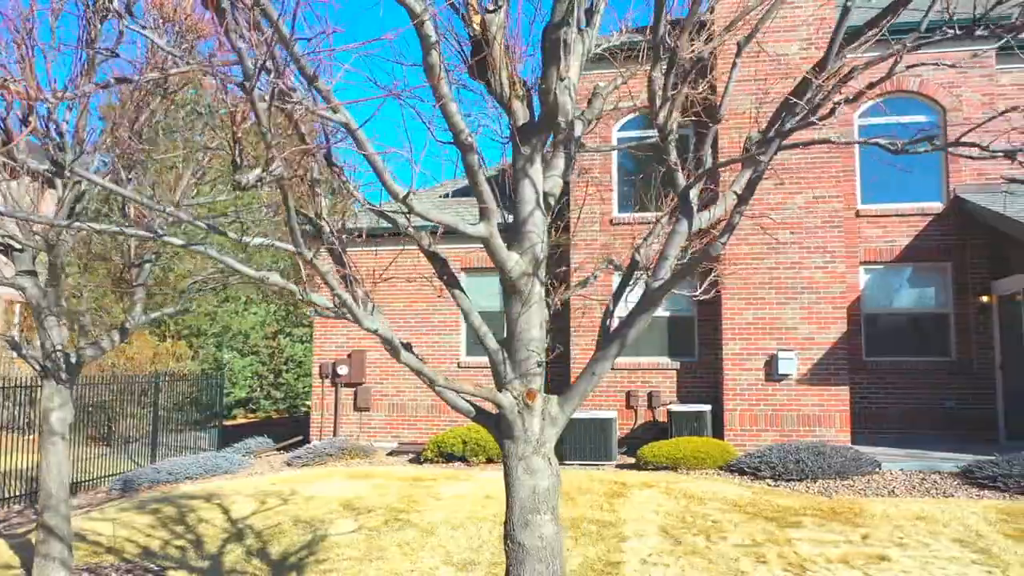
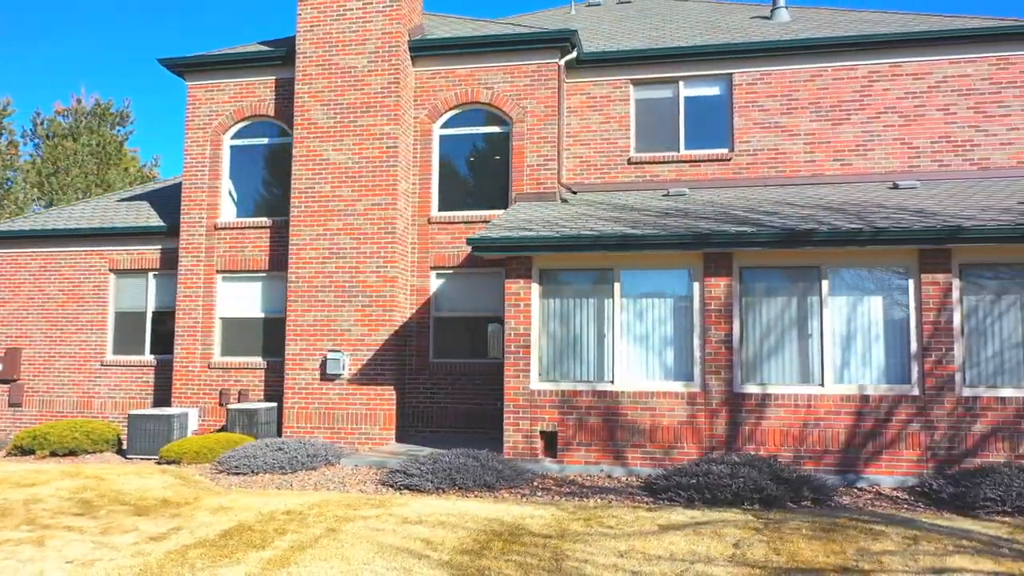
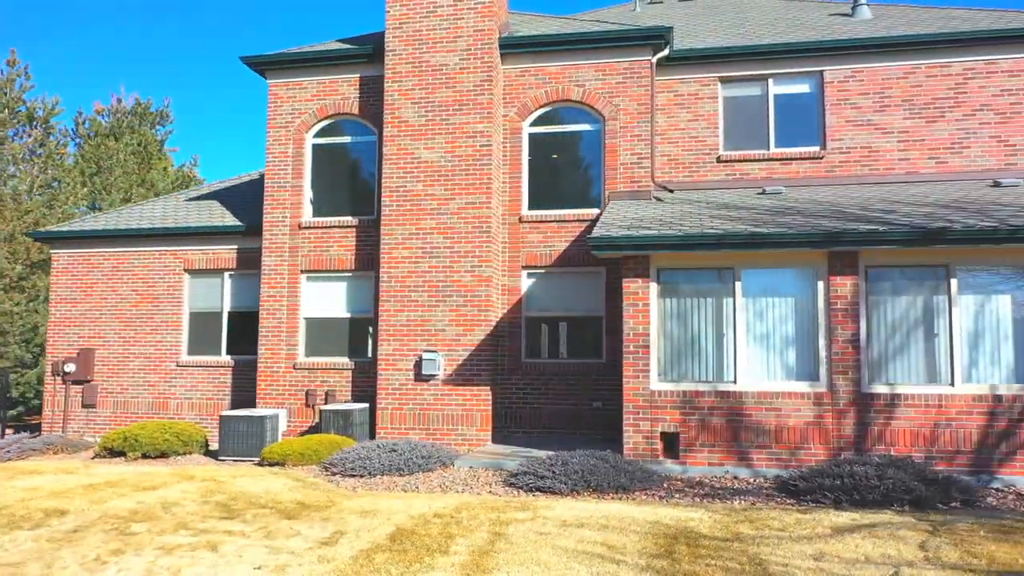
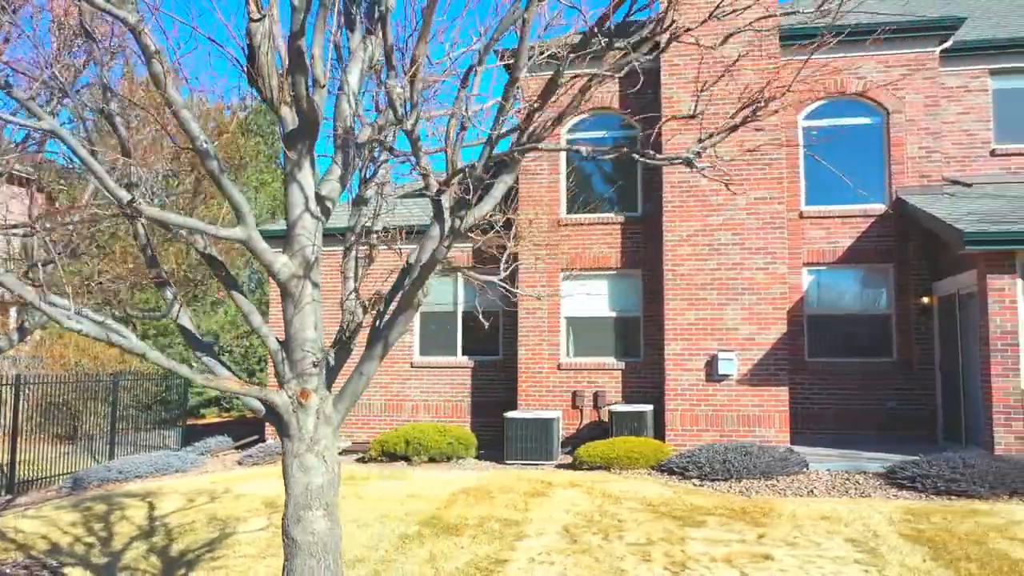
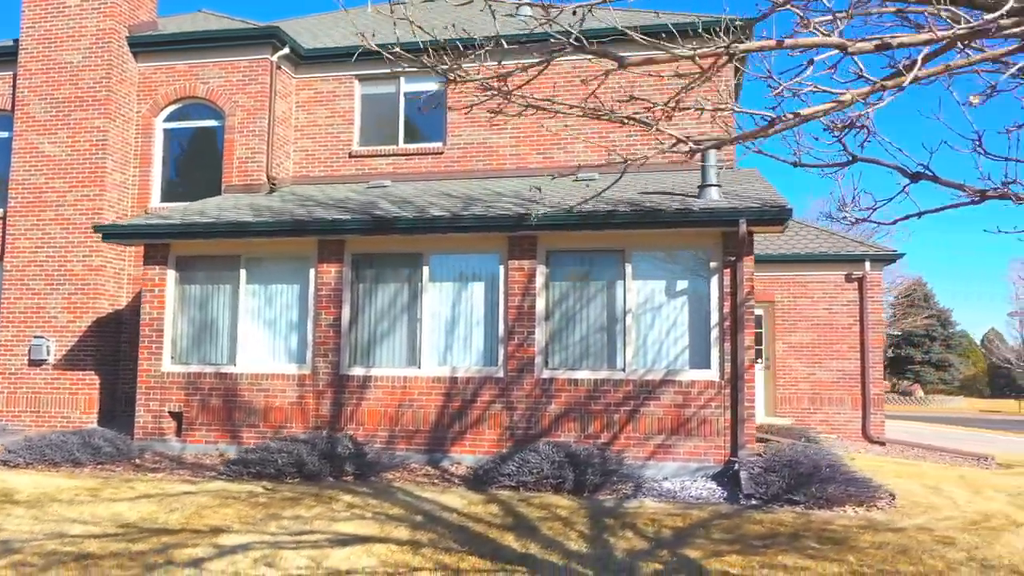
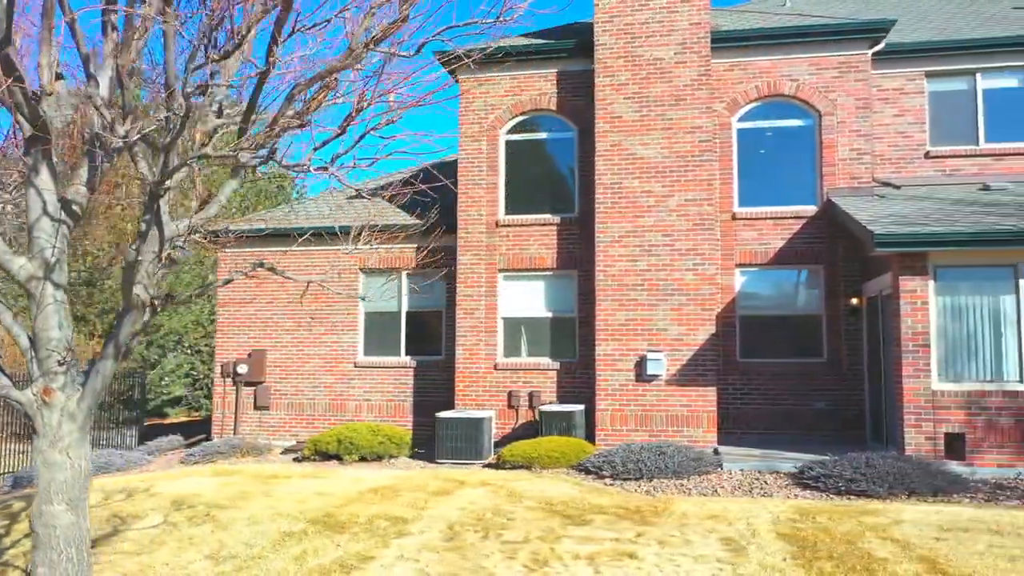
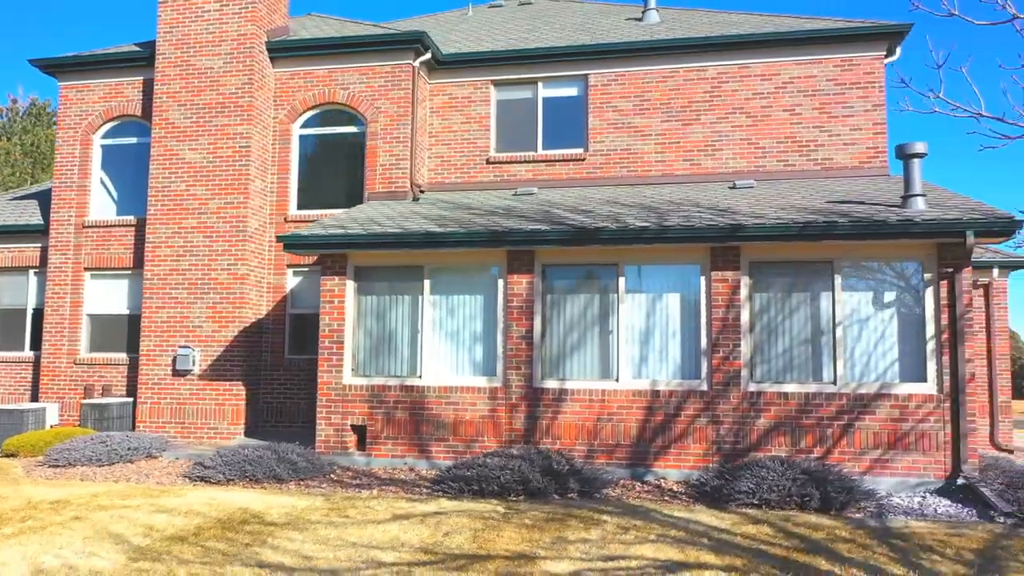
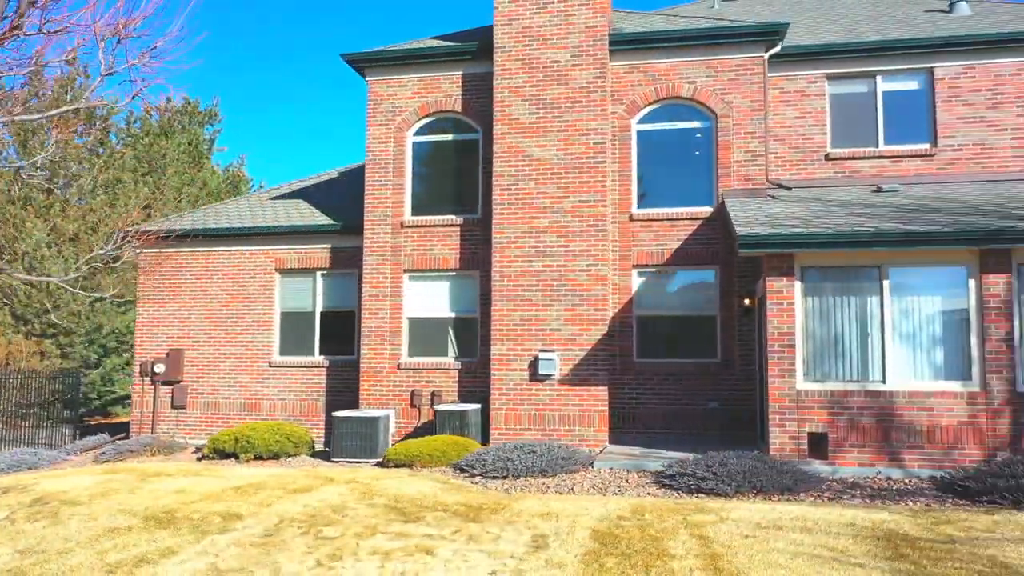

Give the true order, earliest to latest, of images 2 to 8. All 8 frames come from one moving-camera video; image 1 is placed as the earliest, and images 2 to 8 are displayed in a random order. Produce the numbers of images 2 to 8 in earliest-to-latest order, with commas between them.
4, 6, 8, 3, 2, 7, 5
